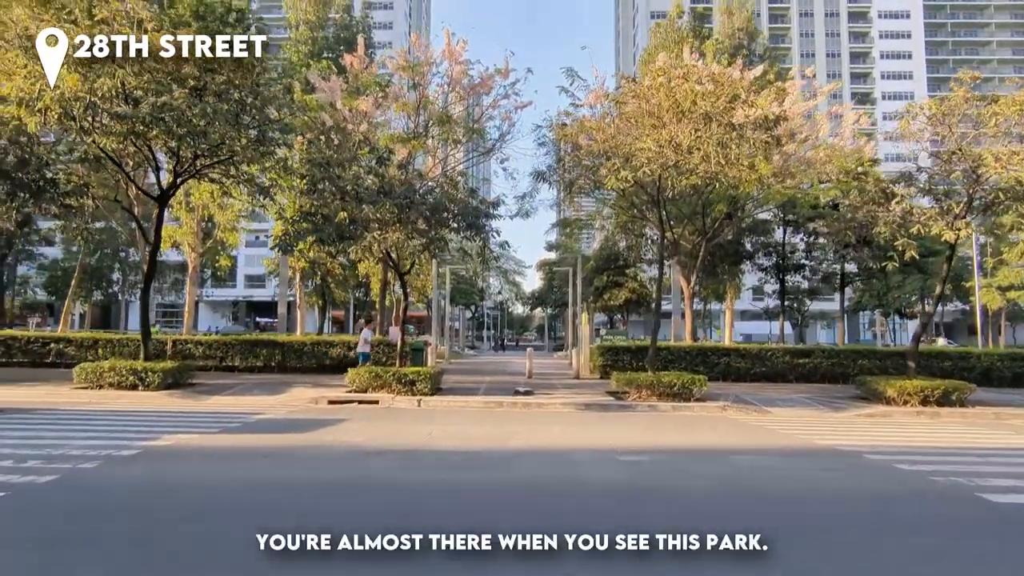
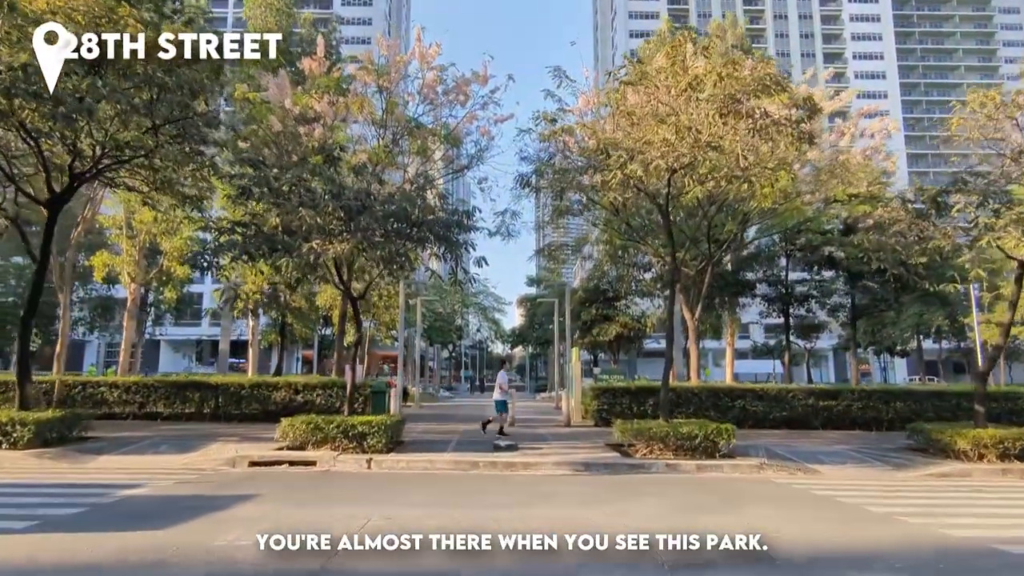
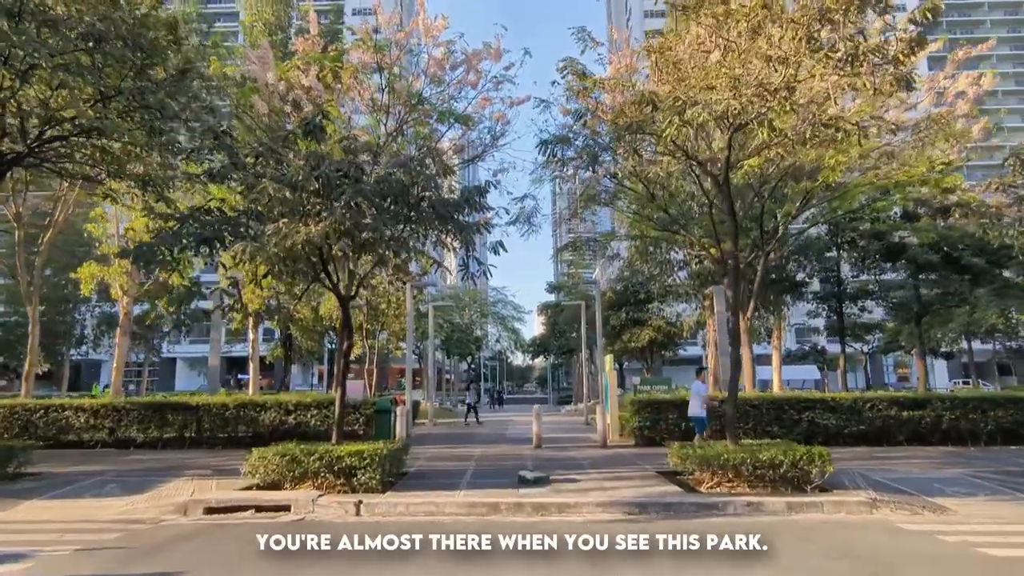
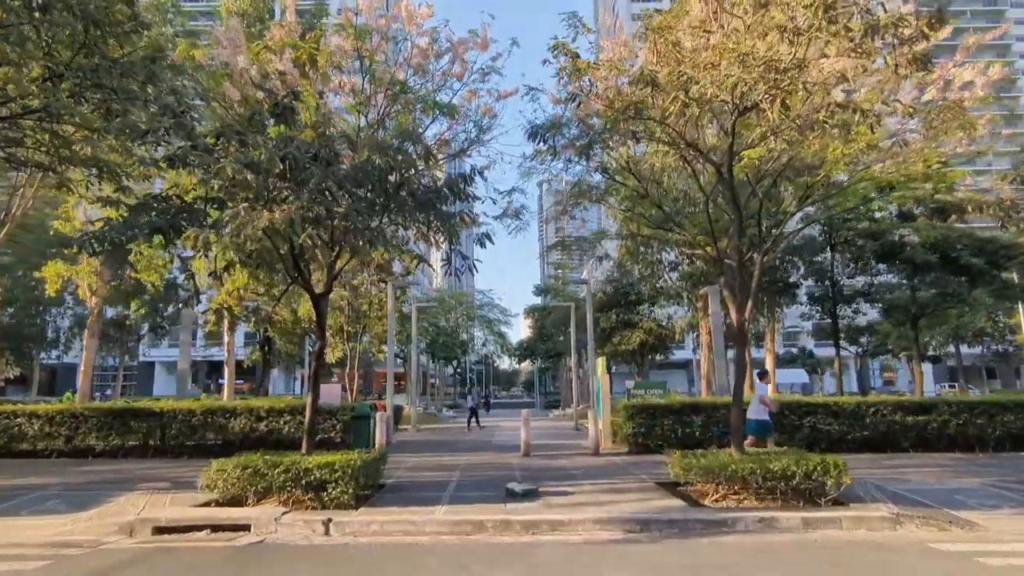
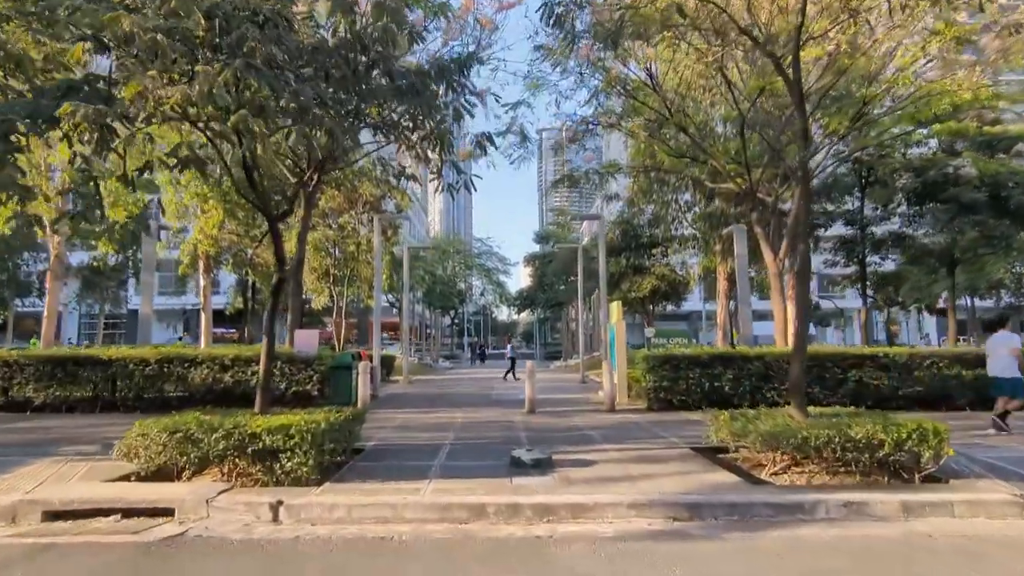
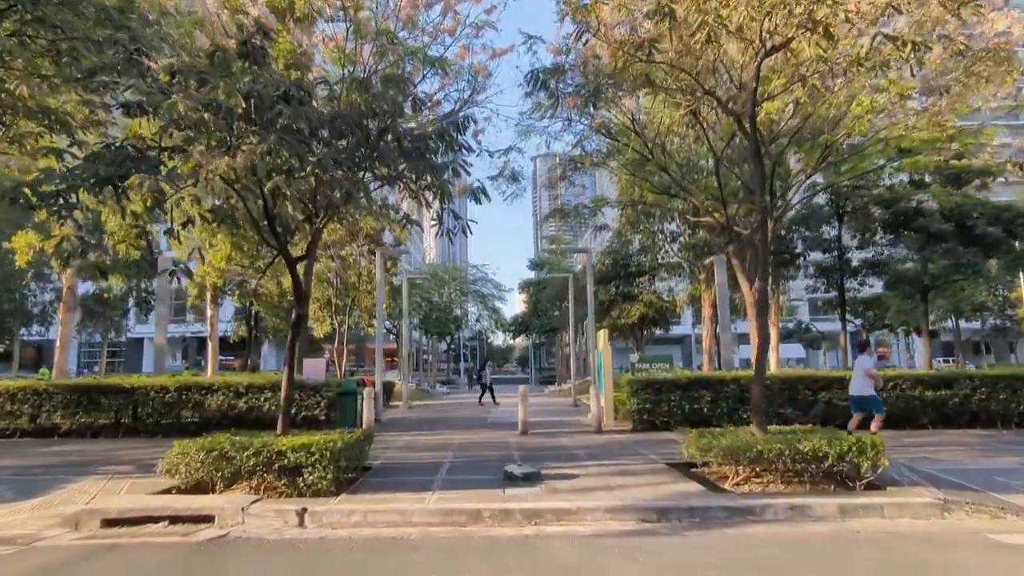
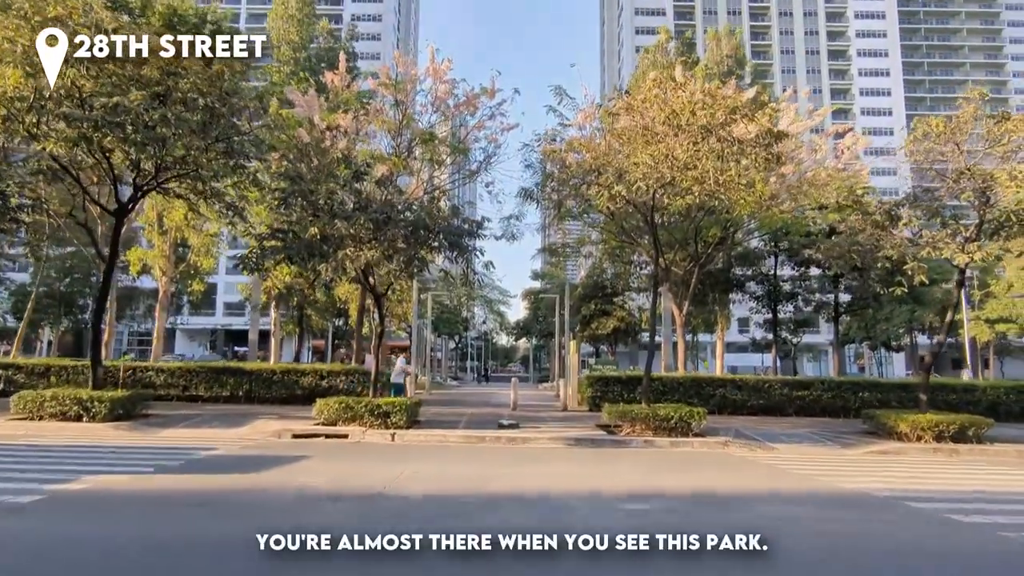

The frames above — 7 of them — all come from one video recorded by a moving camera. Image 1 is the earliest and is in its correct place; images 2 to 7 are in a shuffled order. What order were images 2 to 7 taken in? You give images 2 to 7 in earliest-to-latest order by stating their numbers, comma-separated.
7, 2, 3, 4, 6, 5
